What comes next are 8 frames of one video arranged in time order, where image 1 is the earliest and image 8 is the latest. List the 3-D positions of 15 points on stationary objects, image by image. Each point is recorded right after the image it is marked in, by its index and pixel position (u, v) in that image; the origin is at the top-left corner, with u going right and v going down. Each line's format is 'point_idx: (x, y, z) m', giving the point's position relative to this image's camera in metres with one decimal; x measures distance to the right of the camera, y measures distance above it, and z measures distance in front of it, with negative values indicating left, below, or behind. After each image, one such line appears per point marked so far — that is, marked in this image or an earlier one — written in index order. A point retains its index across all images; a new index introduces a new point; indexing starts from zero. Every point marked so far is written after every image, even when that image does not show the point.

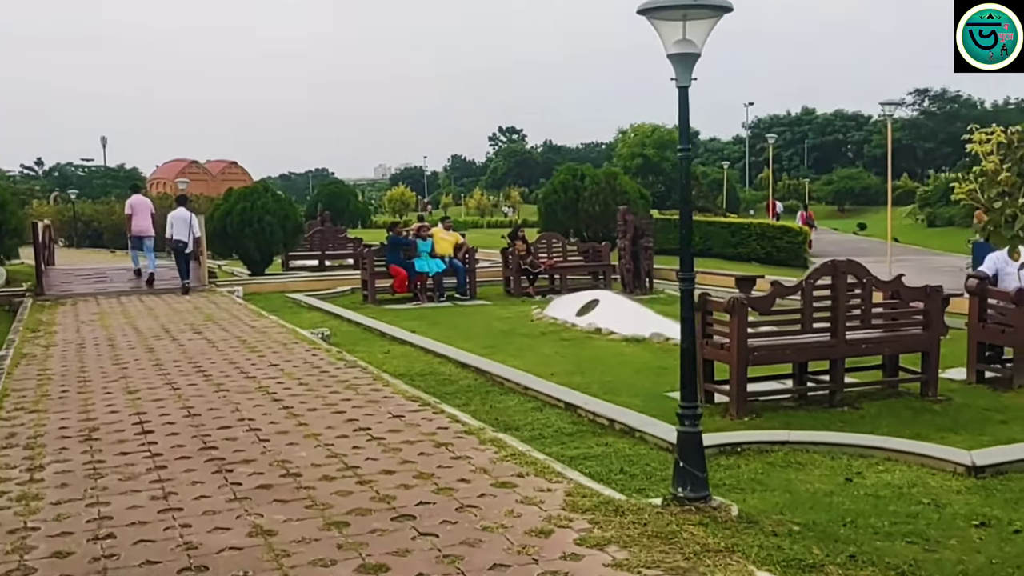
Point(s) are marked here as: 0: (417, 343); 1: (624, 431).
0: (-1.0, -0.6, +10.2) m
1: (+0.7, -0.9, +6.0) m
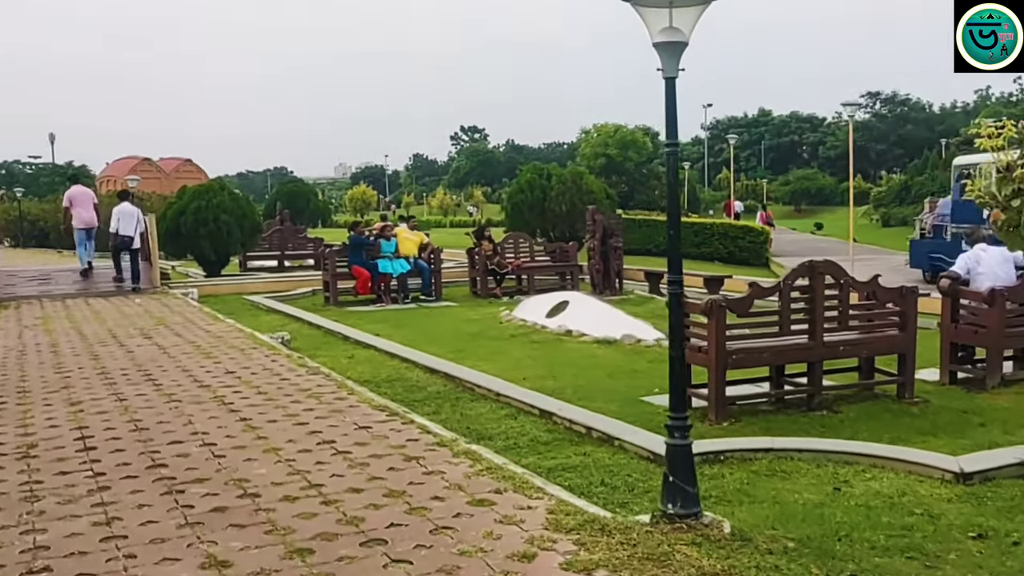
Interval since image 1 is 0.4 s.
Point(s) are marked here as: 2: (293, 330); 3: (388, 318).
0: (-1.3, -0.6, +9.9) m
1: (+0.5, -0.9, +5.8) m
2: (-2.6, -0.5, +12.1) m
3: (-1.8, -0.4, +14.2) m
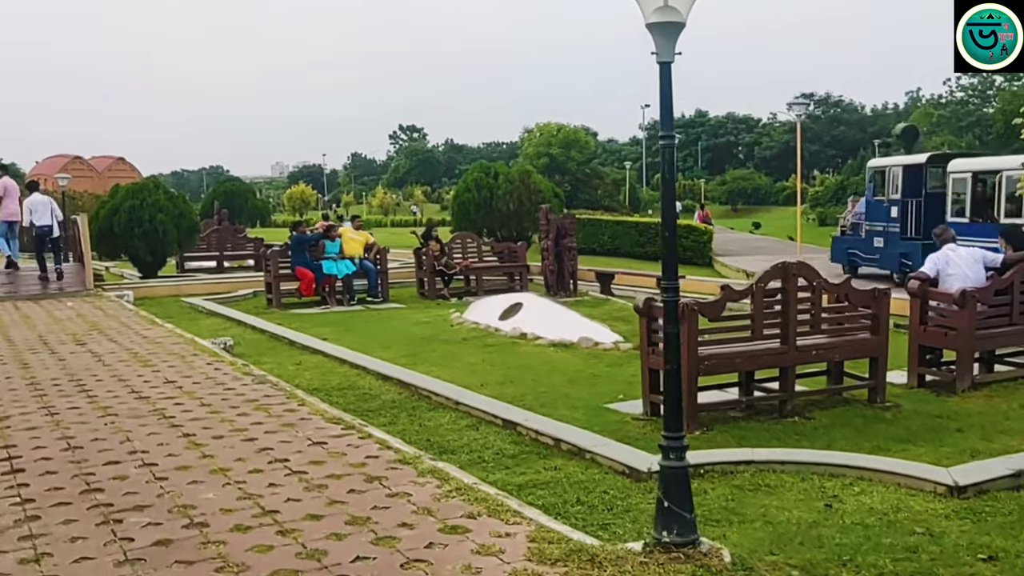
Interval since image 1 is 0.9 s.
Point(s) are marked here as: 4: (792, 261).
0: (-1.7, -0.6, +9.5) m
1: (+0.3, -0.9, +5.4) m
2: (-3.2, -0.5, +11.6) m
3: (-2.5, -0.4, +13.8) m
4: (+1.8, +0.2, +6.4) m
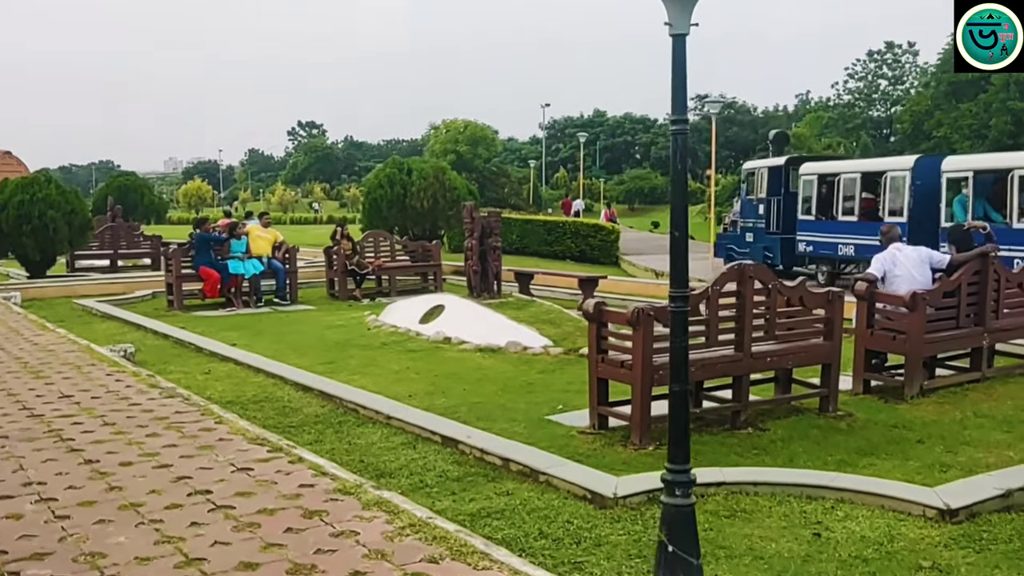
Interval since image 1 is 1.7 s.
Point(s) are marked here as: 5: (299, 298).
0: (-2.4, -0.6, +8.8) m
1: (+0.1, -0.9, +5.0) m
2: (-4.0, -0.6, +10.8) m
3: (-3.5, -0.5, +13.0) m
4: (+1.4, +0.1, +6.1) m
5: (-3.5, -0.2, +16.4) m
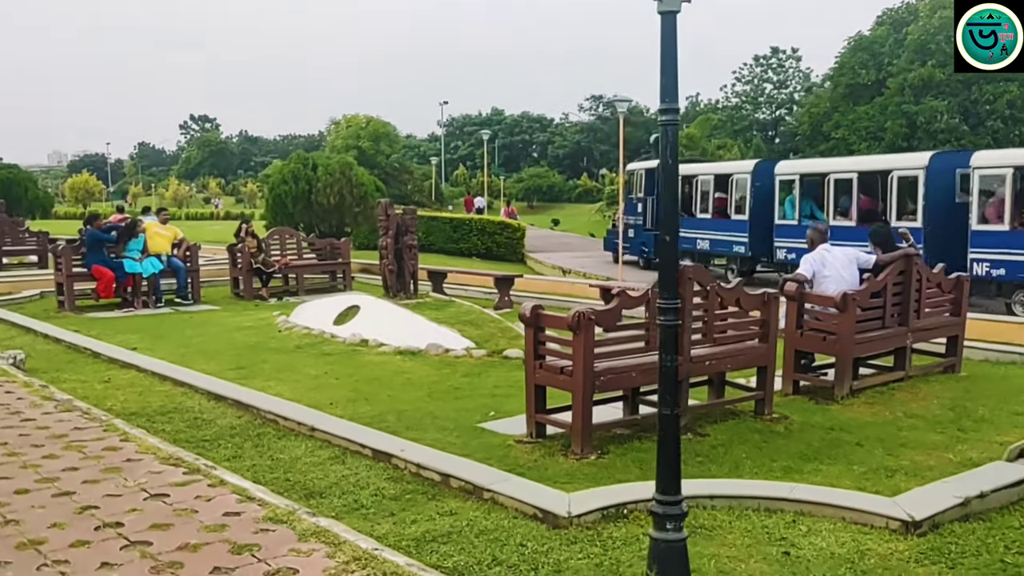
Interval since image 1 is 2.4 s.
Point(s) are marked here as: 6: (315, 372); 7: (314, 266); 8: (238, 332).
0: (-3.0, -0.6, +8.2) m
1: (-0.2, -0.9, +4.7) m
2: (-4.8, -0.6, +10.0) m
3: (-4.6, -0.5, +12.3) m
4: (+1.0, +0.1, +5.9) m
5: (-4.9, -0.1, +15.7) m
6: (-1.7, -0.7, +8.5) m
7: (-3.3, +0.4, +16.8) m
8: (-3.1, -0.5, +11.5) m
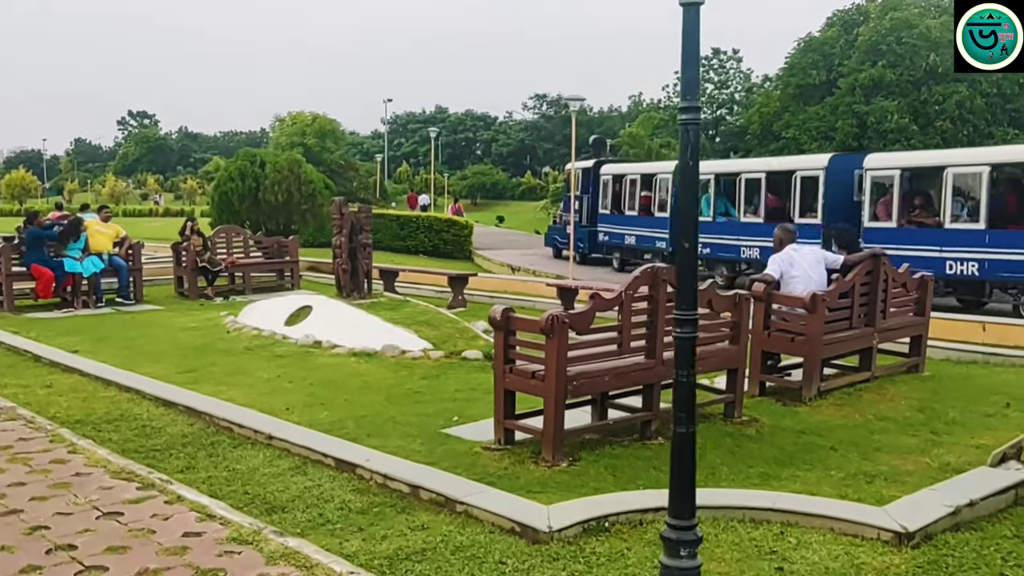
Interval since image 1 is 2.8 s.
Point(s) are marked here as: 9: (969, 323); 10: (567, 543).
0: (-3.3, -0.6, +7.8) m
1: (-0.3, -0.9, +4.5) m
2: (-5.3, -0.6, +9.5) m
3: (-5.1, -0.5, +11.8) m
4: (+0.8, +0.1, +5.7) m
5: (-5.6, -0.1, +15.2) m
6: (-2.0, -0.7, +8.1) m
7: (-4.1, +0.4, +16.4) m
8: (-3.6, -0.5, +11.1) m
9: (+4.4, -0.3, +9.8) m
10: (+0.2, -1.0, +3.9) m
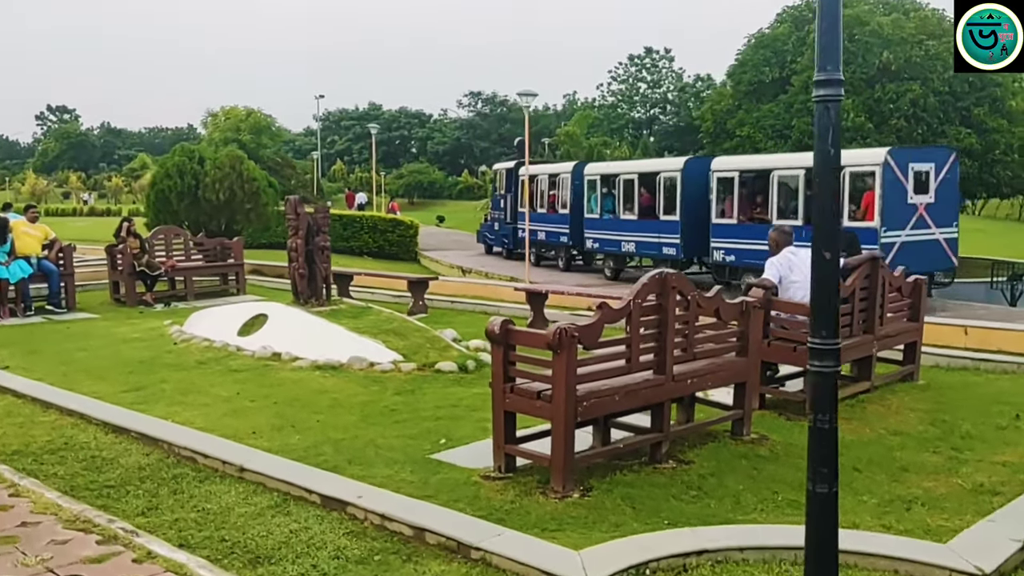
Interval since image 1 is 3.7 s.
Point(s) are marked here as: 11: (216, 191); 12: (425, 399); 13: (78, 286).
0: (-3.4, -0.7, +7.1) m
1: (-0.3, -1.0, +3.9) m
2: (-5.5, -0.7, +8.7) m
3: (-5.5, -0.6, +11.0) m
4: (+0.8, +0.1, +5.3) m
5: (-6.2, -0.2, +14.3) m
6: (-2.1, -0.8, +7.5) m
7: (-4.7, +0.3, +15.6) m
8: (-4.0, -0.6, +10.3) m
9: (+4.2, -0.4, +9.5) m
10: (+0.3, -1.0, +3.4) m
11: (-5.7, +1.8, +19.4) m
12: (-0.6, -0.8, +7.3) m
13: (-7.0, 0.0, +16.5) m
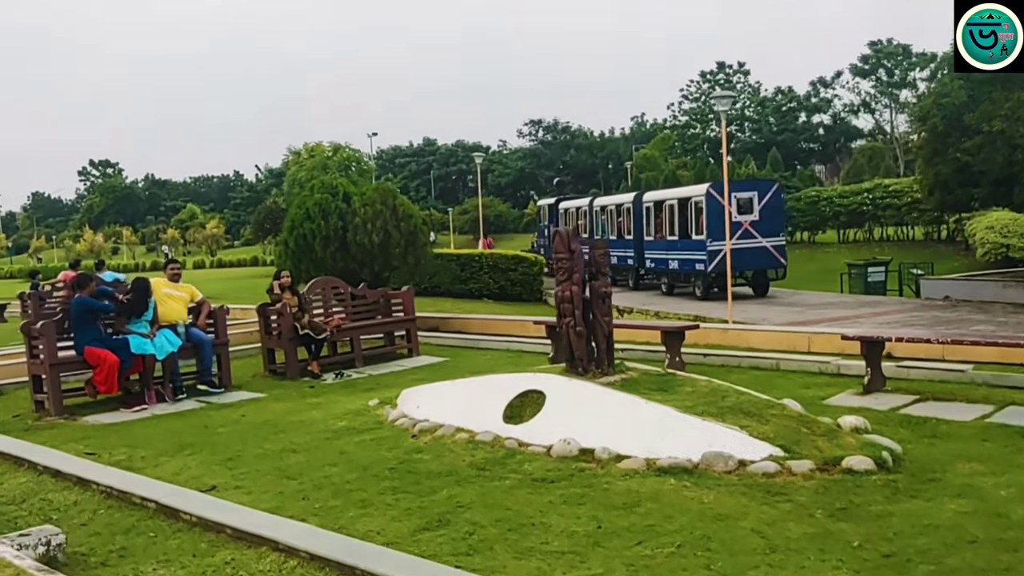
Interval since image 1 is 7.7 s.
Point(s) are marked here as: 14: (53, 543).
0: (-1.0, -1.2, +4.8) m
1: (+2.0, -1.2, +1.4) m
2: (-2.9, -1.3, +6.5) m
3: (-2.8, -1.3, +8.8) m
4: (+3.1, -0.1, +2.7) m
5: (-3.3, -1.1, +12.2) m
6: (+0.3, -1.2, +5.1) m
7: (-1.8, -0.5, +13.4) m
8: (-1.3, -1.2, +8.1) m
9: (+6.7, -0.5, +6.8) m
10: (+2.5, -1.2, +0.9) m
11: (-2.6, +0.8, +17.3) m
12: (+1.8, -1.1, +4.8) m
13: (-4.0, -1.0, +14.4) m
14: (-2.1, -1.2, +4.8) m
